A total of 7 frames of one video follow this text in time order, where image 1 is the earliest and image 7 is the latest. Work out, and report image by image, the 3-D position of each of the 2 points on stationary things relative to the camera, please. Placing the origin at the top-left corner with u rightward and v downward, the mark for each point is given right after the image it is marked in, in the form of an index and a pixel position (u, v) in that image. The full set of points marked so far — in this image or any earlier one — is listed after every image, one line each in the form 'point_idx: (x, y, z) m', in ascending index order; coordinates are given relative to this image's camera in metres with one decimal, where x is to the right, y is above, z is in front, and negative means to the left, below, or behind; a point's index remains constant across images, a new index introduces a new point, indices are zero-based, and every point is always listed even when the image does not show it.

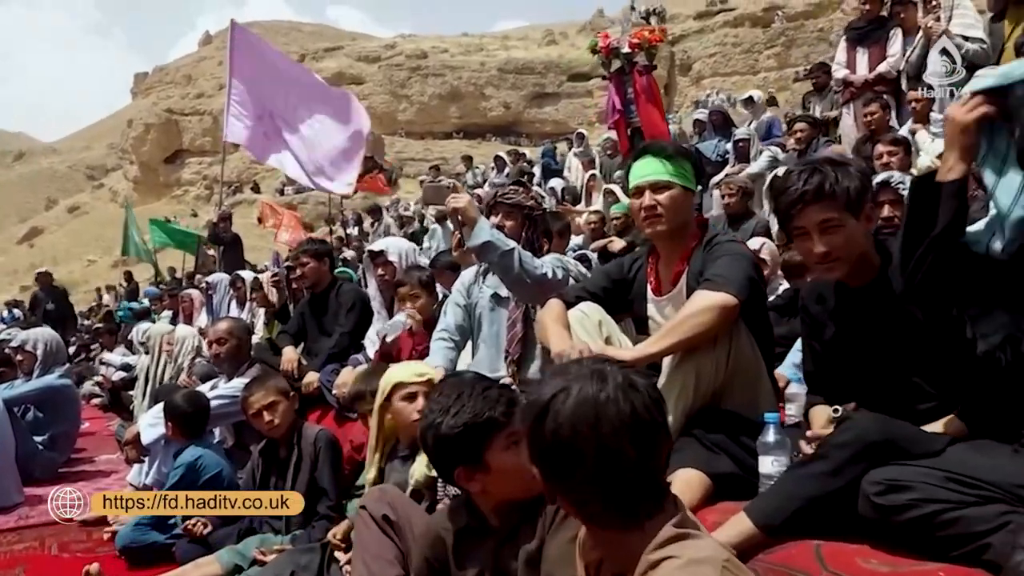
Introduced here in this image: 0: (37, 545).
0: (-2.9, -1.6, +5.1) m
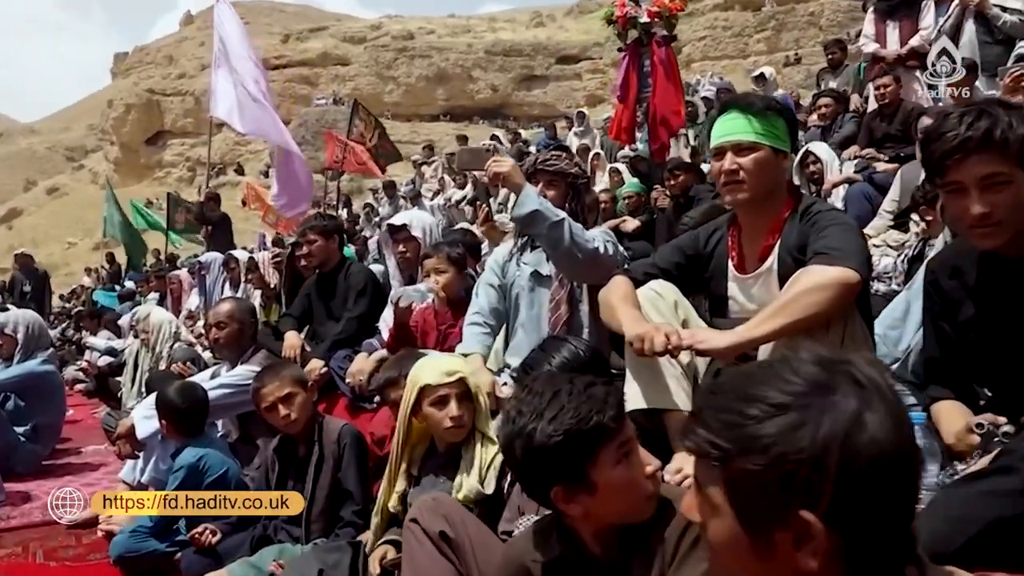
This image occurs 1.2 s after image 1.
0: (-2.7, -1.5, +4.6) m
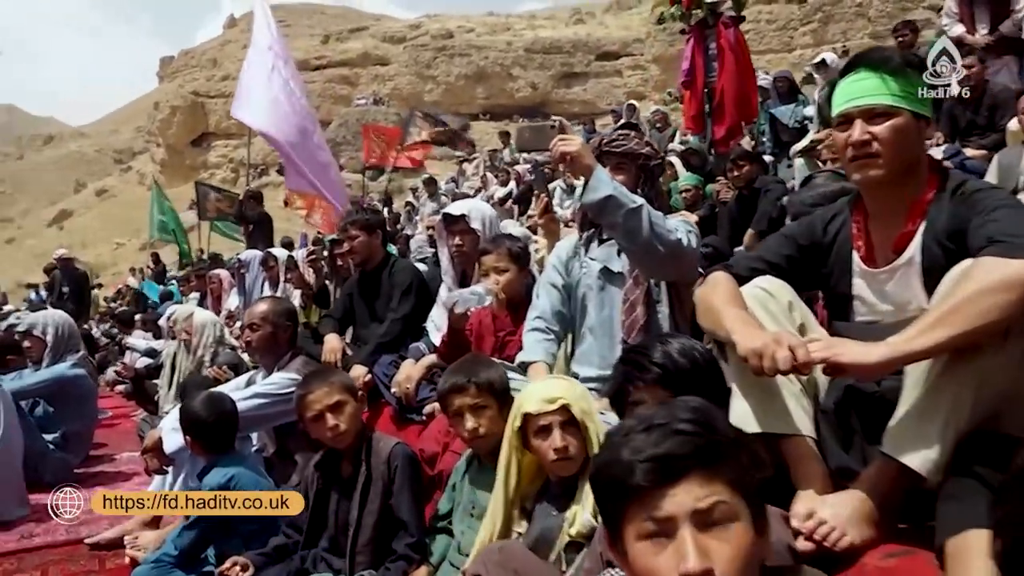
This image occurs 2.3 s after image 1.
0: (-2.4, -1.5, +4.2) m
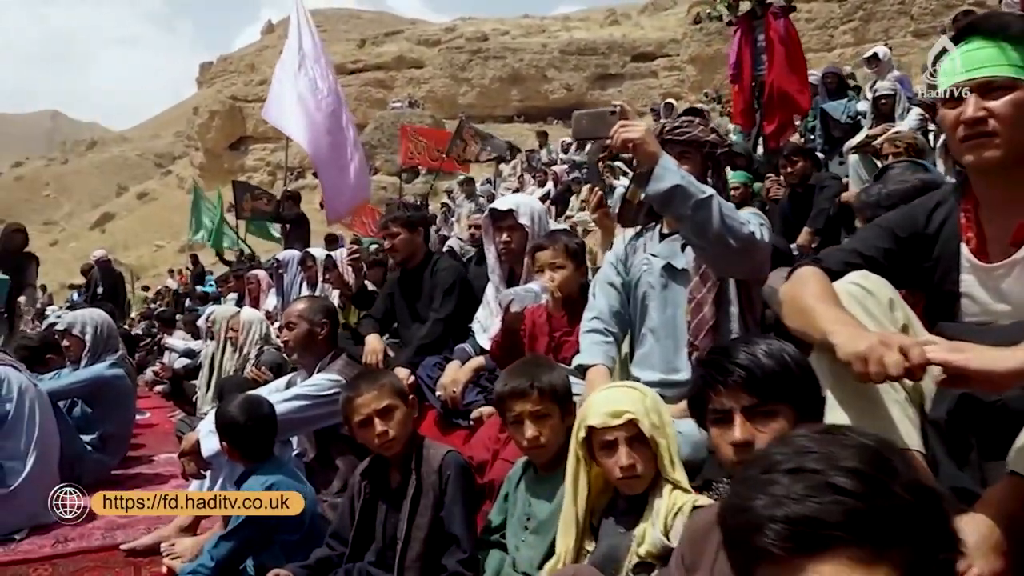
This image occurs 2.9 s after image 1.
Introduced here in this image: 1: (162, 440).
0: (-2.2, -1.4, +4.0) m
1: (-3.4, -1.5, +8.0) m
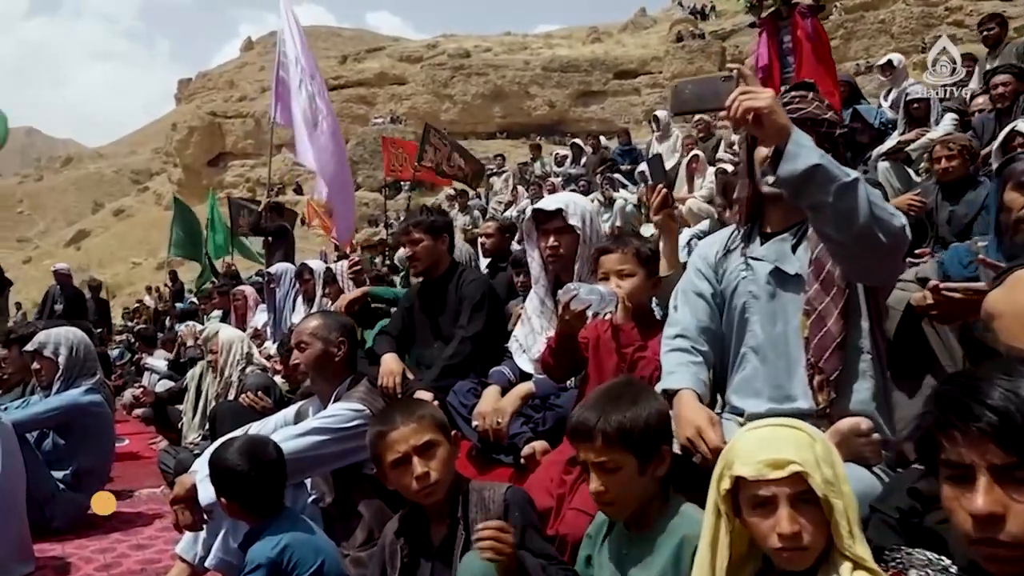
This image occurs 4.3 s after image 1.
0: (-1.9, -1.5, +3.3) m
1: (-3.3, -1.6, +7.3) m
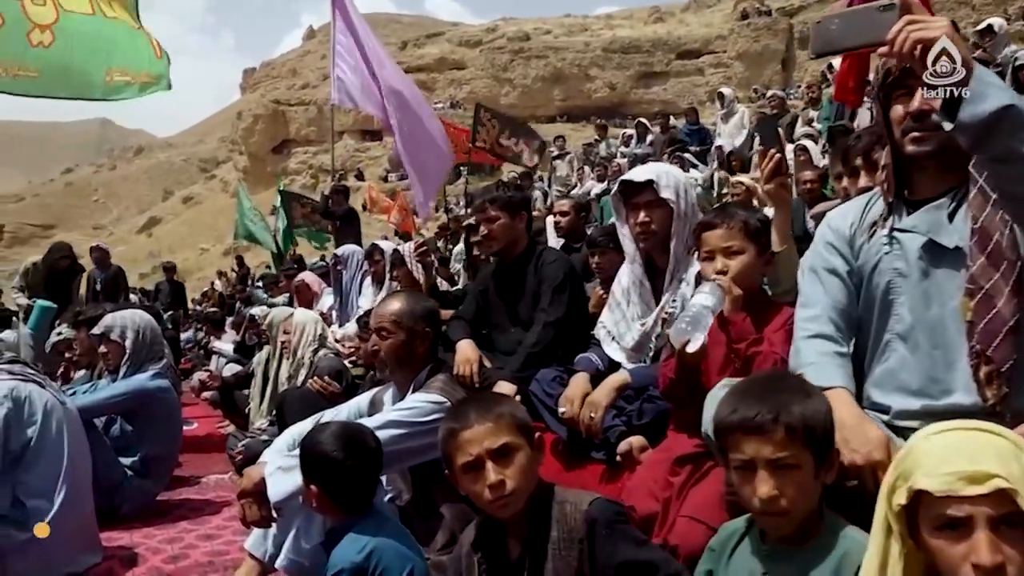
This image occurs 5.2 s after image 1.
0: (-1.5, -1.4, +3.1) m
1: (-2.6, -1.5, +7.1) m
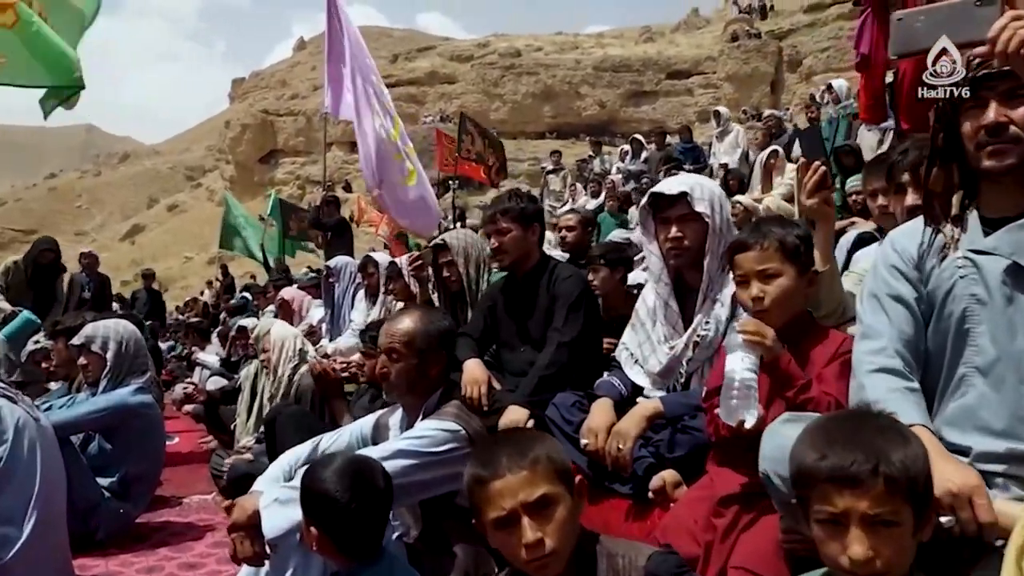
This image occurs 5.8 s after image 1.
0: (-1.5, -1.4, +2.8) m
1: (-2.6, -1.6, +6.8) m
